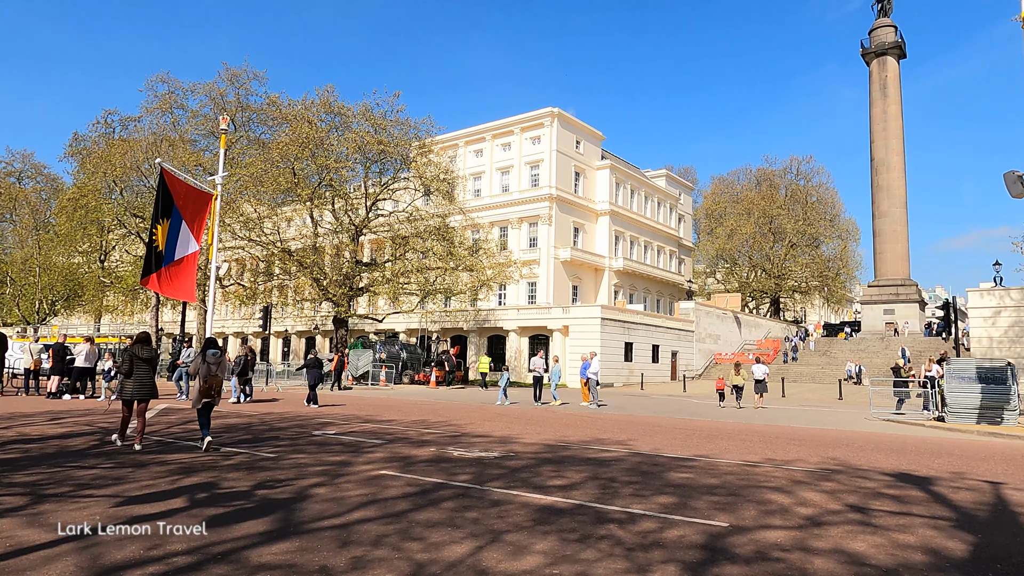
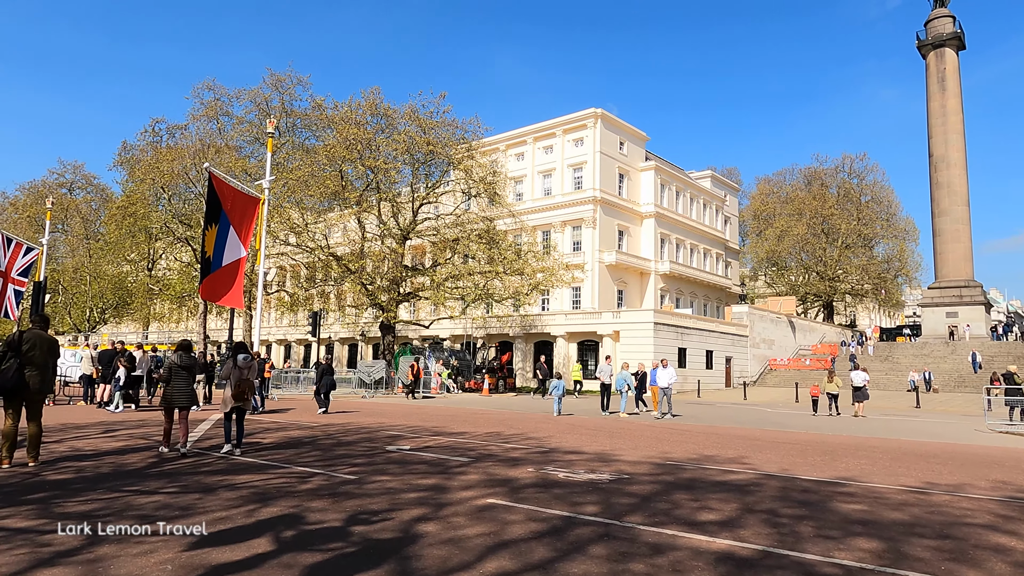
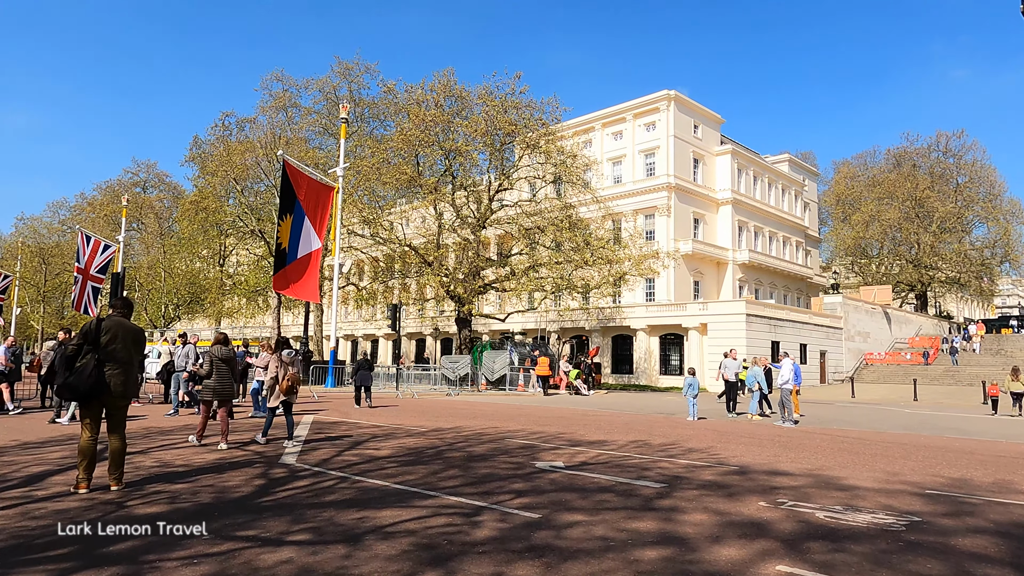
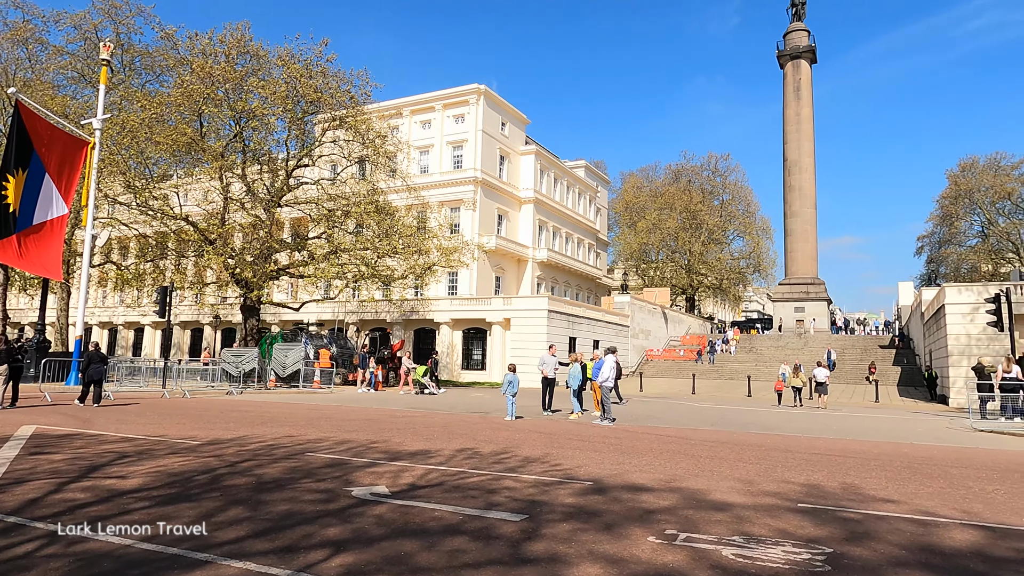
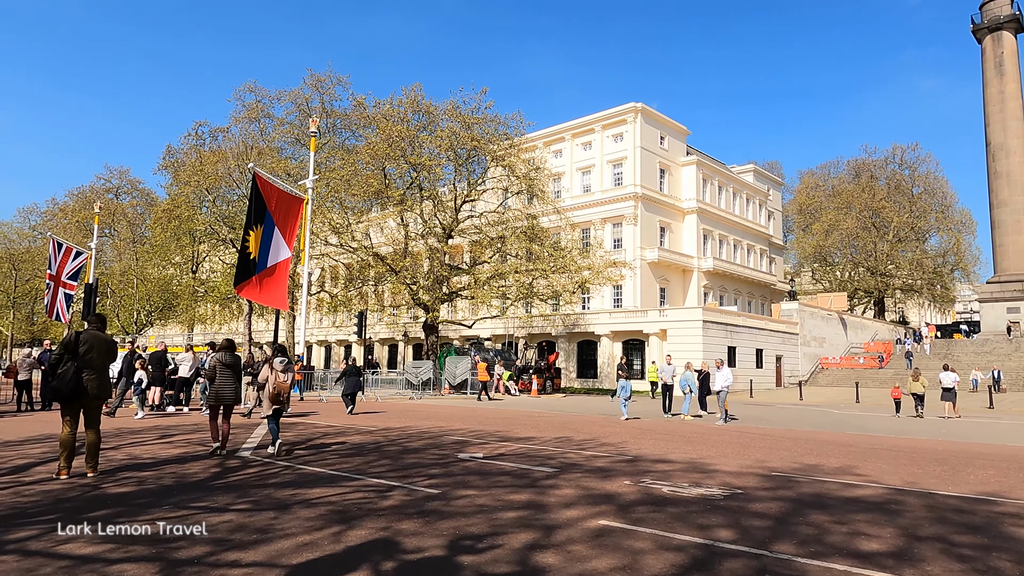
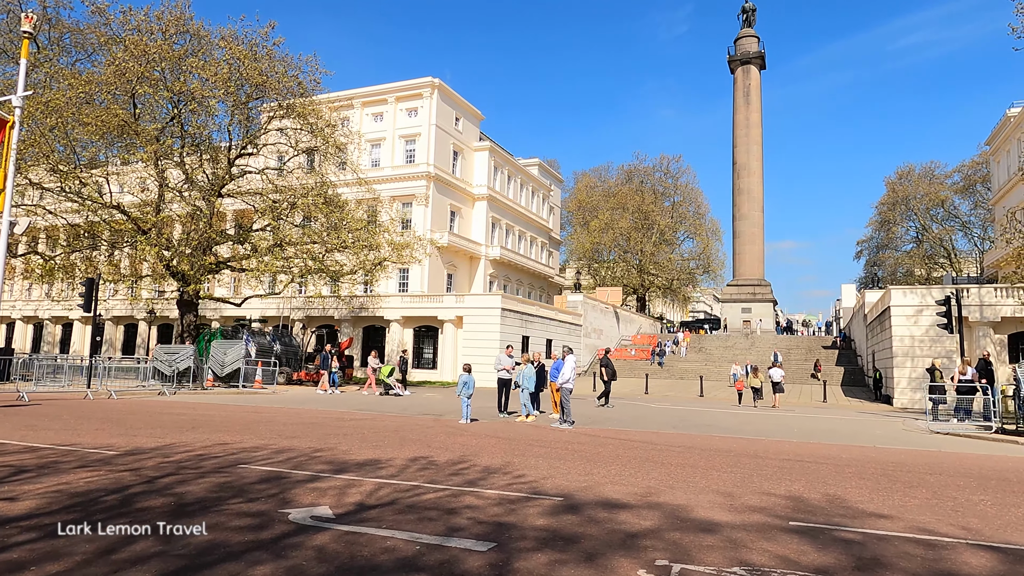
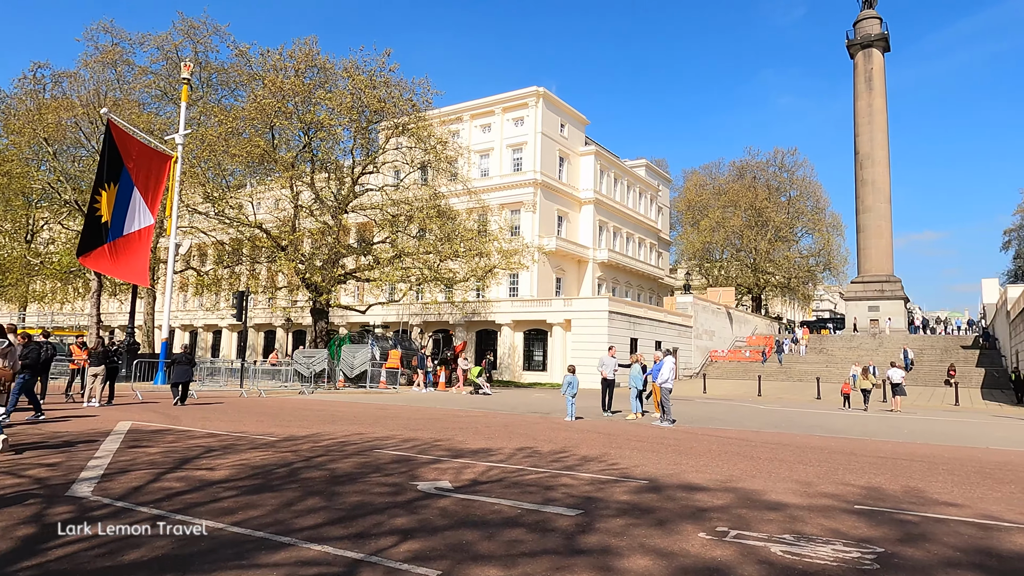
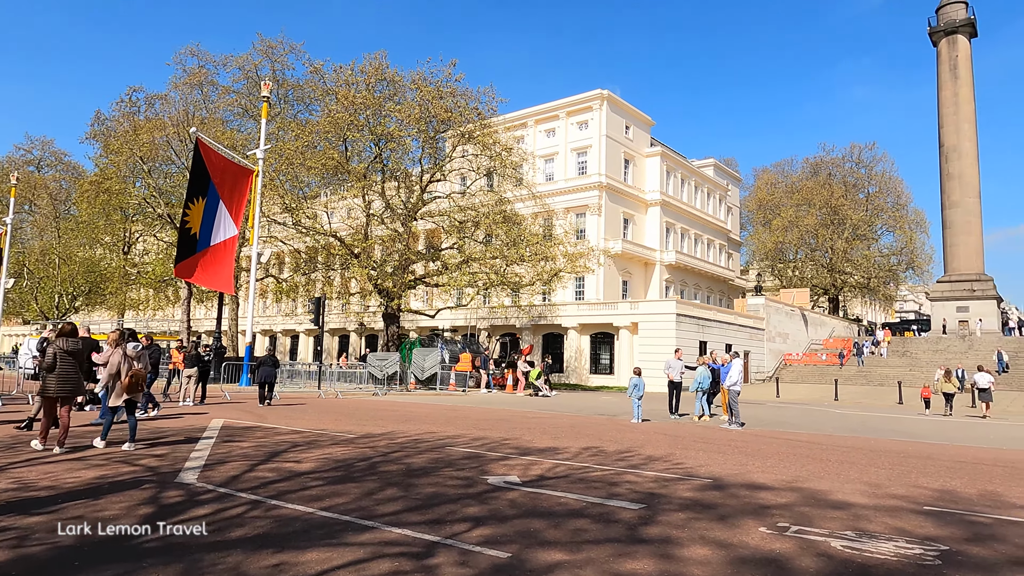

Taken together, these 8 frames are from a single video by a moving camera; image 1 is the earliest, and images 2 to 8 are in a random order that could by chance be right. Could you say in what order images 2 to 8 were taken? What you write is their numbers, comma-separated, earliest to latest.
2, 5, 3, 8, 7, 4, 6
